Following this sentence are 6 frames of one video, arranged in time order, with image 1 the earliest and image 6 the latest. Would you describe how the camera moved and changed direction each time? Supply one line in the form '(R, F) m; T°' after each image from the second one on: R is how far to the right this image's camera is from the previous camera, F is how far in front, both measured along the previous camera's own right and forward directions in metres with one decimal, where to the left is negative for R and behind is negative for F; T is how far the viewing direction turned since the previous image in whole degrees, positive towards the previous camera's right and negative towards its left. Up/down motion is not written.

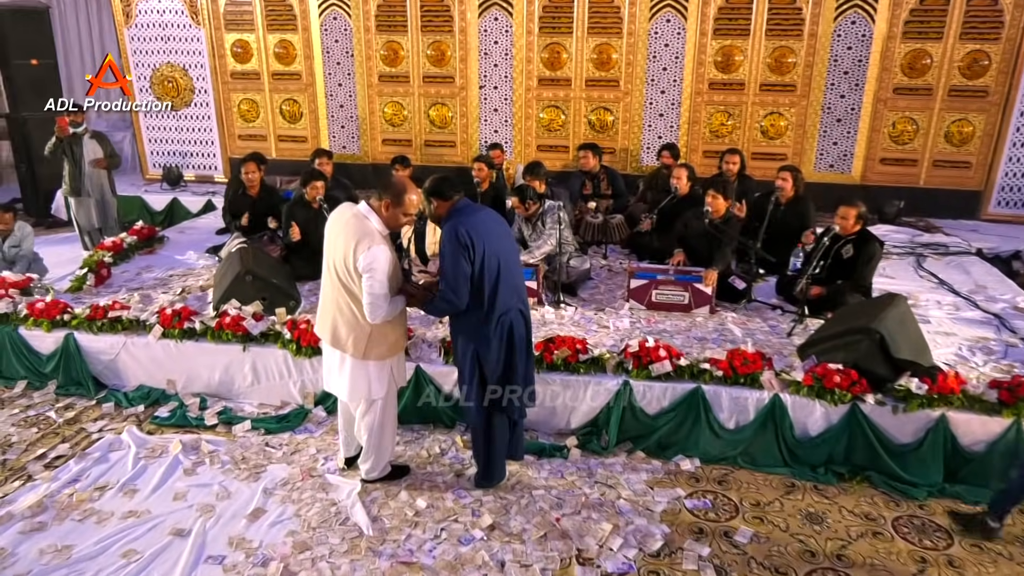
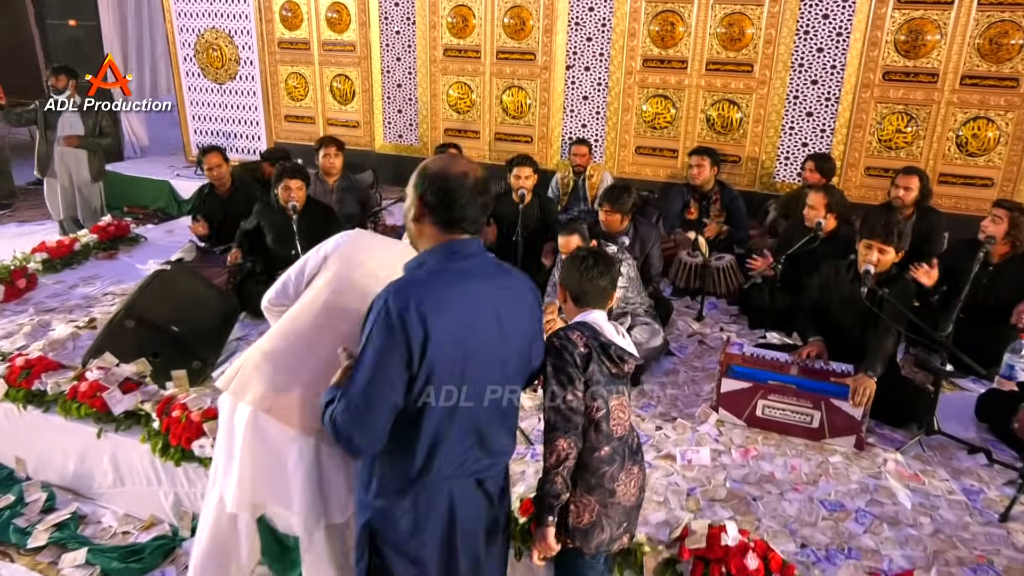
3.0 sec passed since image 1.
(+0.4, +1.7) m; -10°
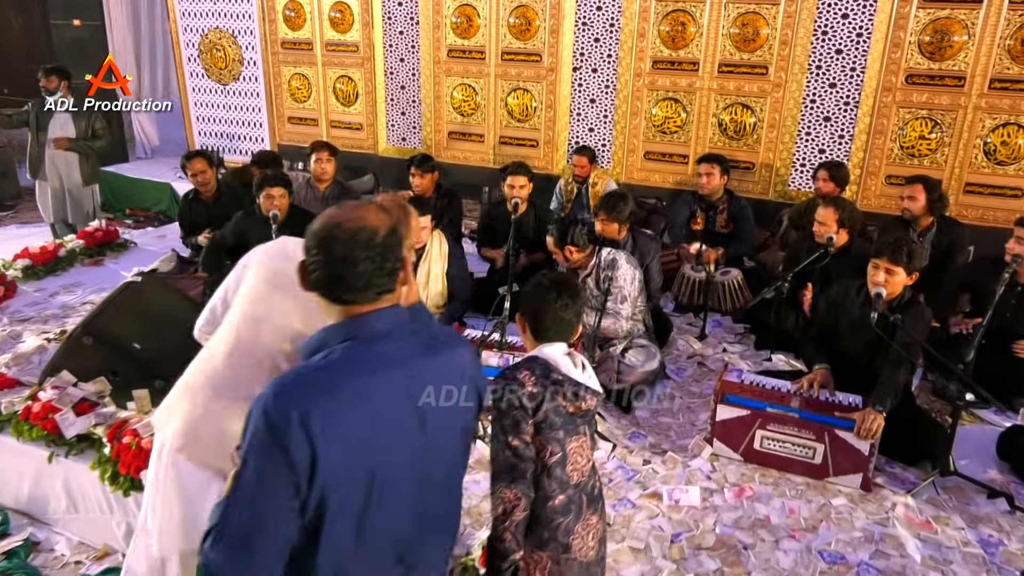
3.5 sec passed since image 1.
(+0.2, +0.2) m; -2°
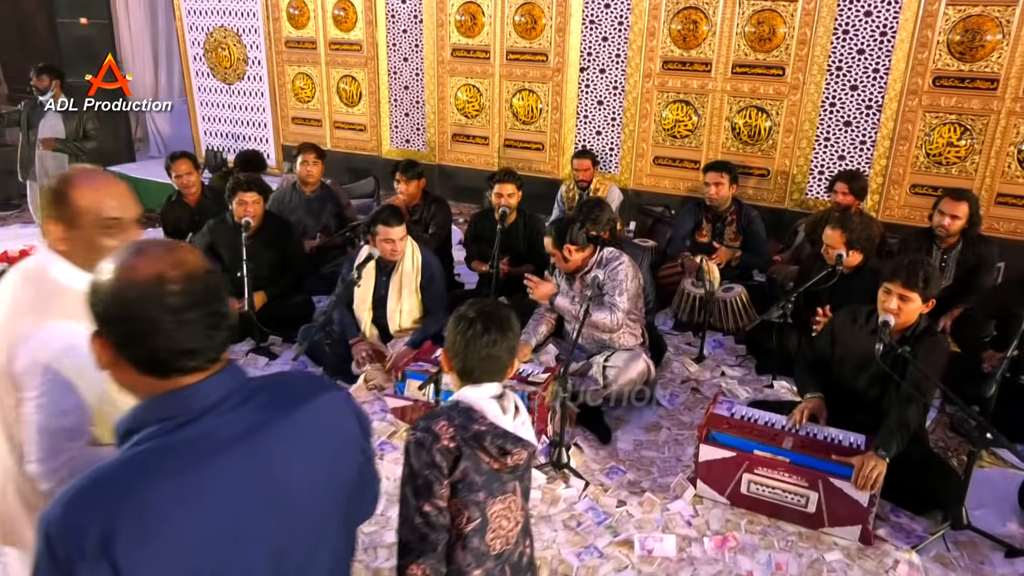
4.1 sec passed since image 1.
(+0.2, +0.2) m; -2°
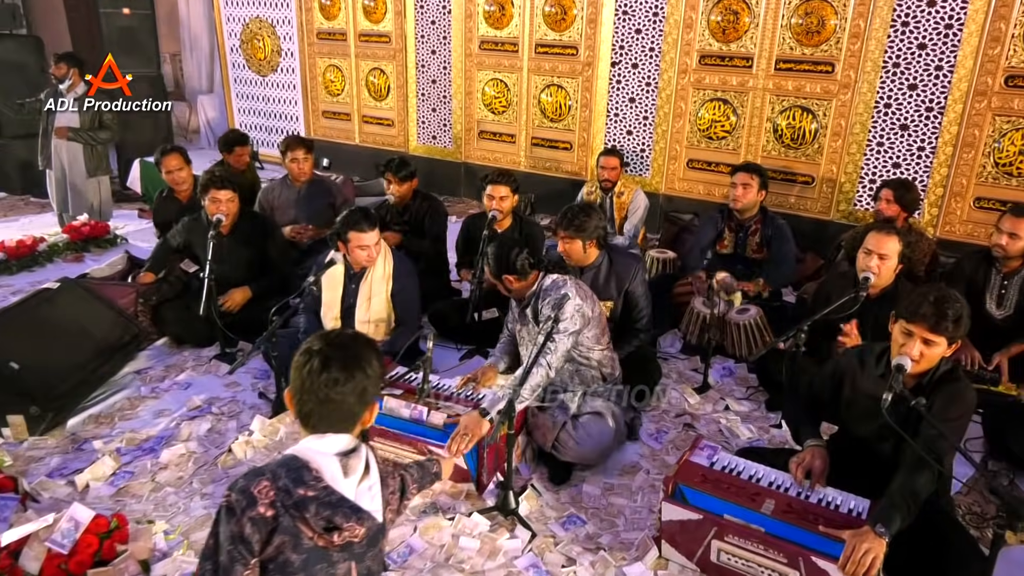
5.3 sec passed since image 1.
(+0.3, +0.3) m; -5°
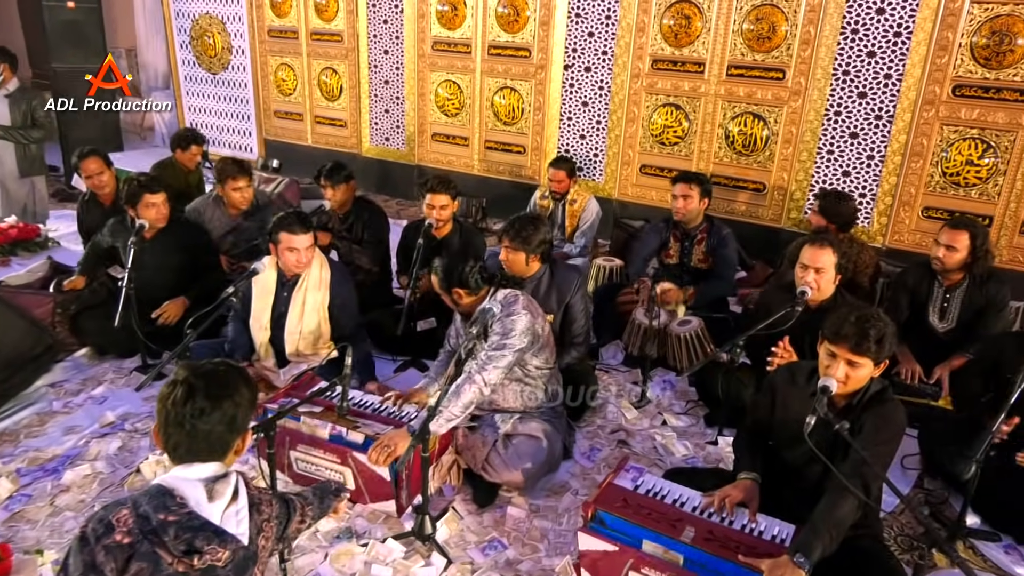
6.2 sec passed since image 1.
(+0.1, +0.1) m; +2°
